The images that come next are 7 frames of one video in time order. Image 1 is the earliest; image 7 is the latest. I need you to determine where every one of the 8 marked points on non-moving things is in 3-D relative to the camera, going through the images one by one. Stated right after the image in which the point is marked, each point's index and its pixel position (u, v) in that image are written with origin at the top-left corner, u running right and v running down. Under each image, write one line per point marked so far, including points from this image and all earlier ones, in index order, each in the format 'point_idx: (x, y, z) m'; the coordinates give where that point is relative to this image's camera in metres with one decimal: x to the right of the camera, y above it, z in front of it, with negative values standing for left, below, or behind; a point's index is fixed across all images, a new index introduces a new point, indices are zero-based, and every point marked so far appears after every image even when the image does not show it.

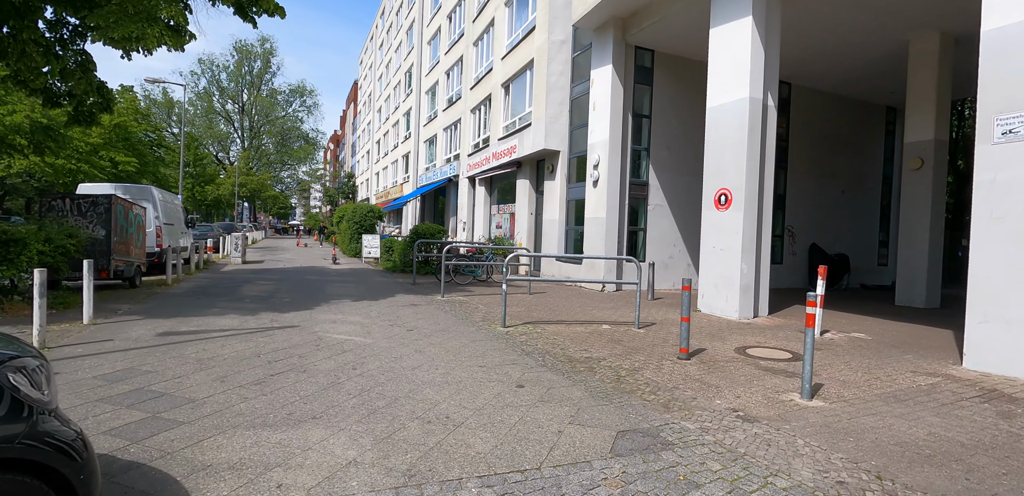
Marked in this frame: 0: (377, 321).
0: (-2.0, -1.1, +7.1) m
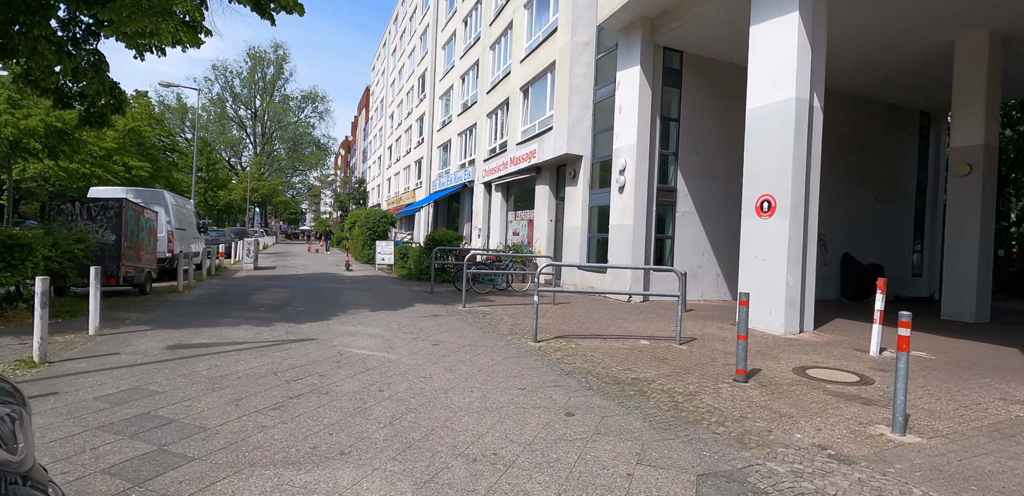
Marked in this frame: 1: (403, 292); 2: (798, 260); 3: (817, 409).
0: (-1.6, -1.2, +6.6) m
1: (-2.6, -1.1, +11.2) m
2: (+4.4, -0.2, +7.3) m
3: (+2.7, -1.4, +4.1) m
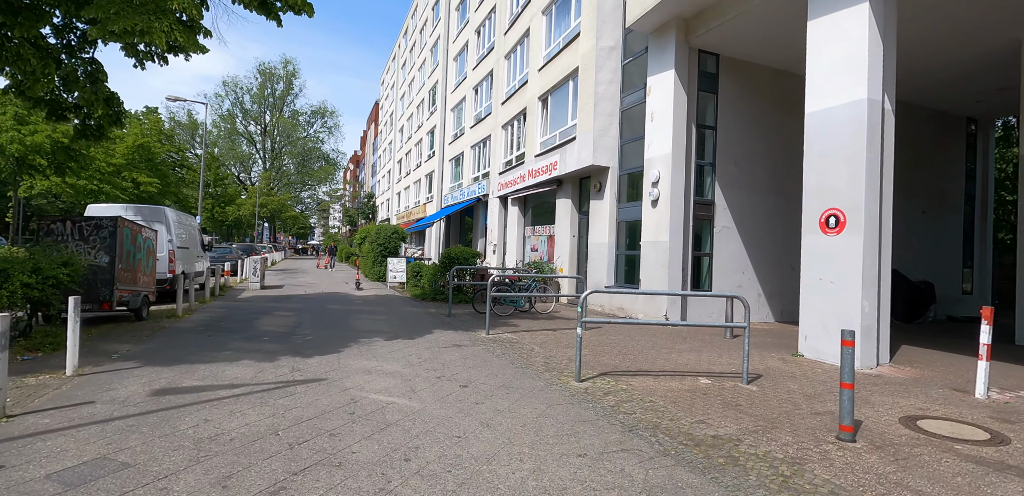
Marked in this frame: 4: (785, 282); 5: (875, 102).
0: (-1.1, -1.5, +5.8) m
1: (-2.1, -1.5, +10.4) m
2: (+4.9, -0.5, +6.3) m
3: (+3.1, -1.6, +3.2) m
4: (+6.4, -0.8, +11.0) m
5: (+5.0, +2.0, +6.4) m
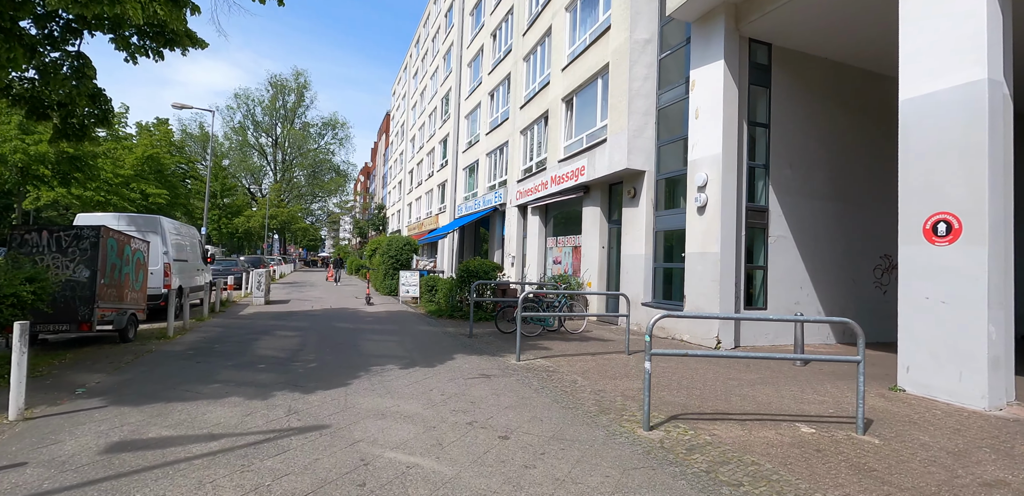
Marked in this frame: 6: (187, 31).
0: (-0.7, -1.6, +4.7) m
1: (-1.5, -1.7, +9.3) m
2: (+5.4, -0.6, +5.1) m
3: (+3.5, -1.7, +2.0) m
4: (+7.0, -1.0, +9.8) m
5: (+5.4, +1.9, +5.2) m
6: (-6.3, +4.2, +9.0) m
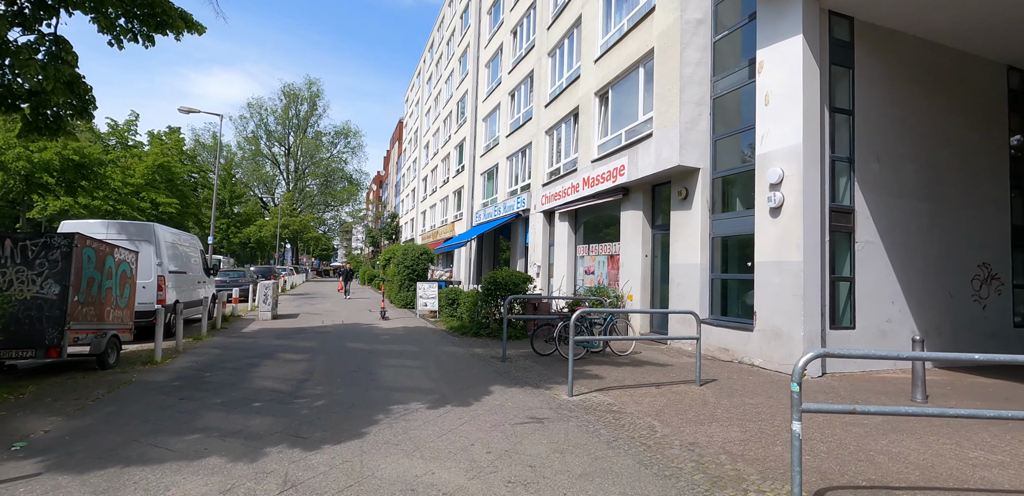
0: (-0.1, -1.7, +3.4) m
1: (-0.8, -1.9, +8.0) m
2: (+6.0, -0.7, +3.7) m
3: (+4.1, -1.7, +0.6) m
4: (+7.7, -1.2, +8.3) m
5: (+6.0, +1.8, +3.9) m
6: (-5.6, +4.0, +7.9) m
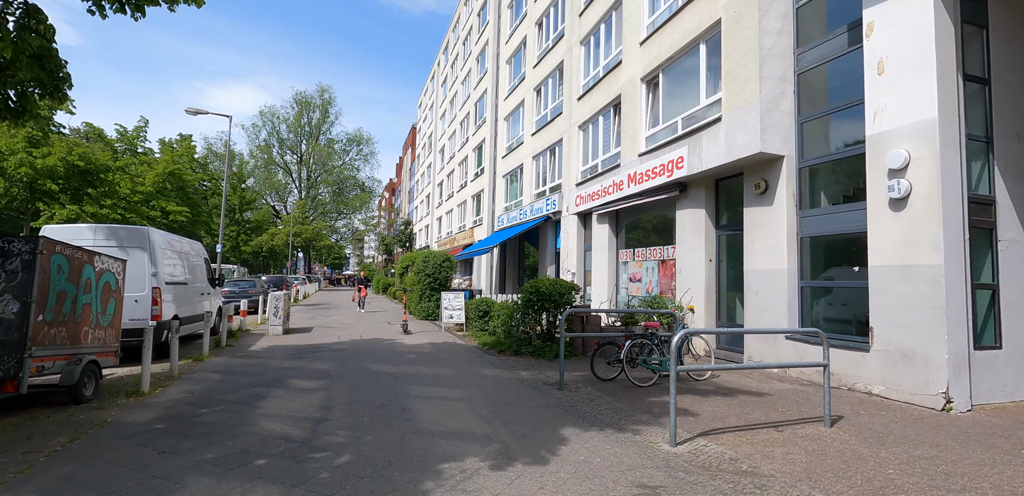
0: (+0.6, -1.7, +2.0) m
1: (0.0, -2.0, +6.6) m
2: (+6.7, -0.6, +2.2) m
3: (+4.7, -1.6, -0.9) m
4: (+8.5, -1.2, +6.8) m
5: (+6.7, +1.9, +2.4) m
6: (-4.8, +3.9, +6.7) m
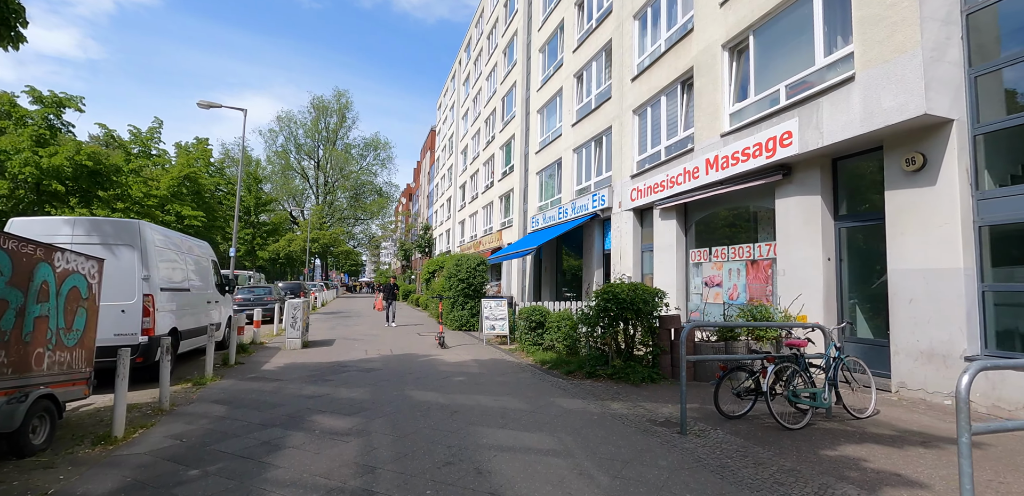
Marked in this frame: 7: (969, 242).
0: (+1.5, -1.5, +0.2) m
1: (+1.0, -1.9, +4.8) m
2: (+7.6, -0.4, +0.3) m
3: (+5.5, -1.4, -2.8) m
4: (+9.5, -1.0, +4.8) m
5: (+7.6, +2.0, +0.5) m
6: (-3.8, +4.0, +5.2) m
7: (+5.7, +0.1, +5.8) m
